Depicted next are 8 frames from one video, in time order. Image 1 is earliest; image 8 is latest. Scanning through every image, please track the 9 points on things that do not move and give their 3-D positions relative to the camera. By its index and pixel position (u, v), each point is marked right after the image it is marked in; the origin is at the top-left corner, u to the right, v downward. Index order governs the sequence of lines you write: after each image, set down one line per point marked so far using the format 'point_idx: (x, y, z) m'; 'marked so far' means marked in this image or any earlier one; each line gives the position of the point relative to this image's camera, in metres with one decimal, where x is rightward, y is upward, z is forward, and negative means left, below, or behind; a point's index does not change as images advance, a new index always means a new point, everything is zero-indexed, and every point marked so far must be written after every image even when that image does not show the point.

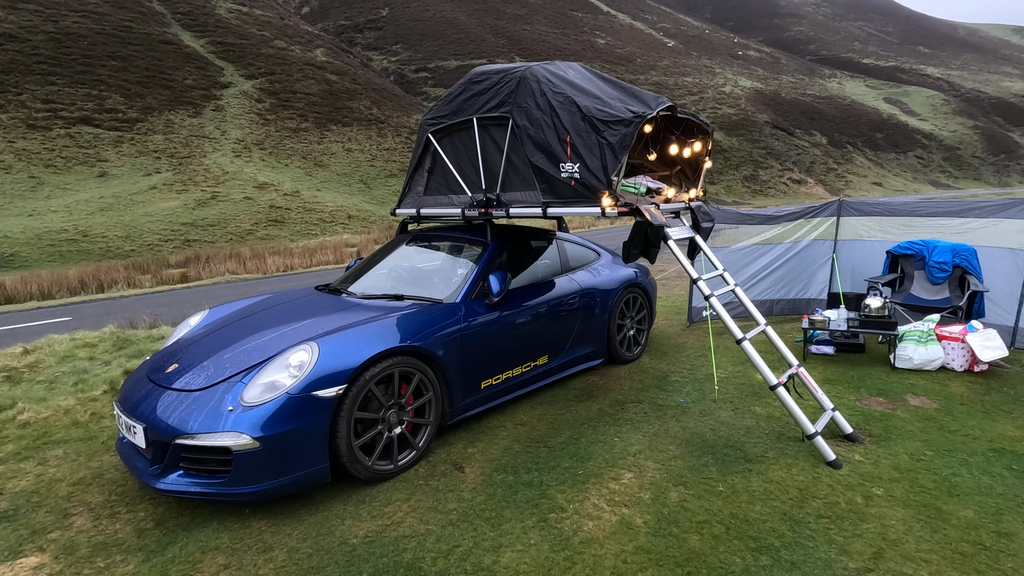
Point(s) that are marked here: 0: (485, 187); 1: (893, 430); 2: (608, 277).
0: (-0.2, +0.7, +3.9) m
1: (+2.4, -0.9, +3.4) m
2: (+0.9, +0.1, +4.9) m
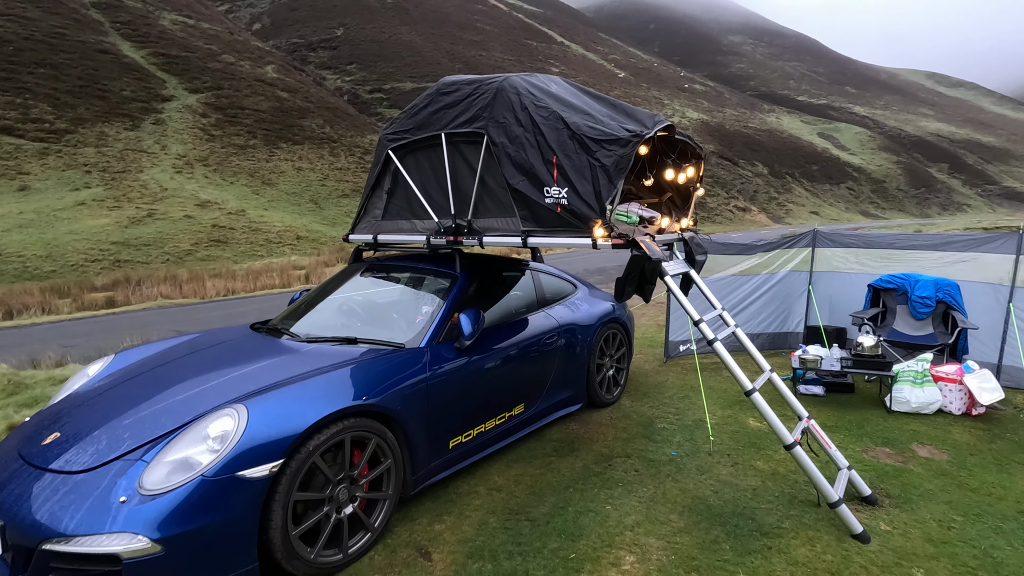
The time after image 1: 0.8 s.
0: (-0.4, +0.5, +3.4) m
1: (+2.3, -1.2, +3.1) m
2: (+0.6, -0.2, +4.5) m
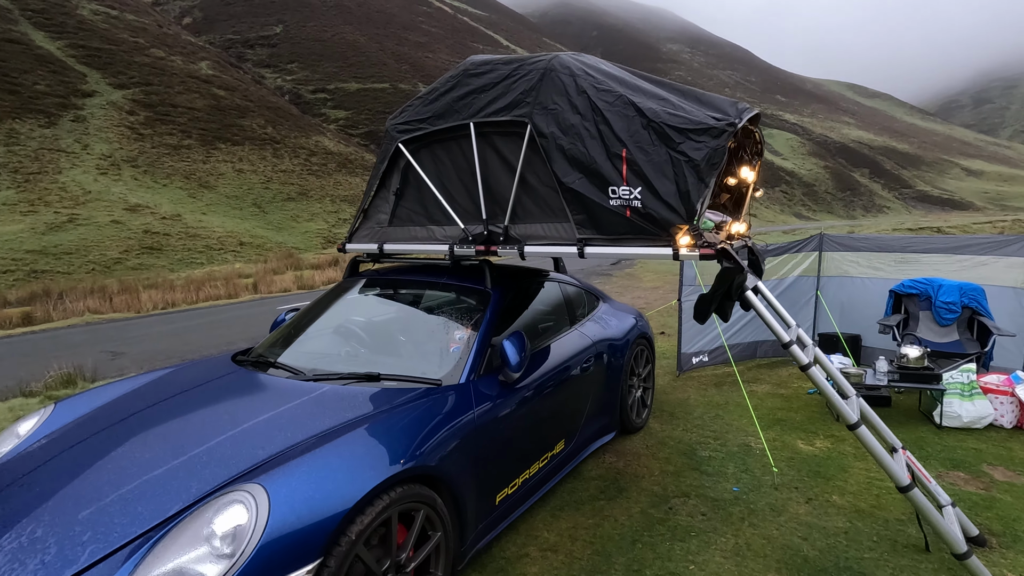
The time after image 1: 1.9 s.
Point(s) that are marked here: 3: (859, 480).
0: (-0.2, +0.4, +2.9) m
1: (+2.6, -1.2, +2.8) m
2: (+0.8, -0.3, +4.0) m
3: (+2.1, -1.2, +3.3) m
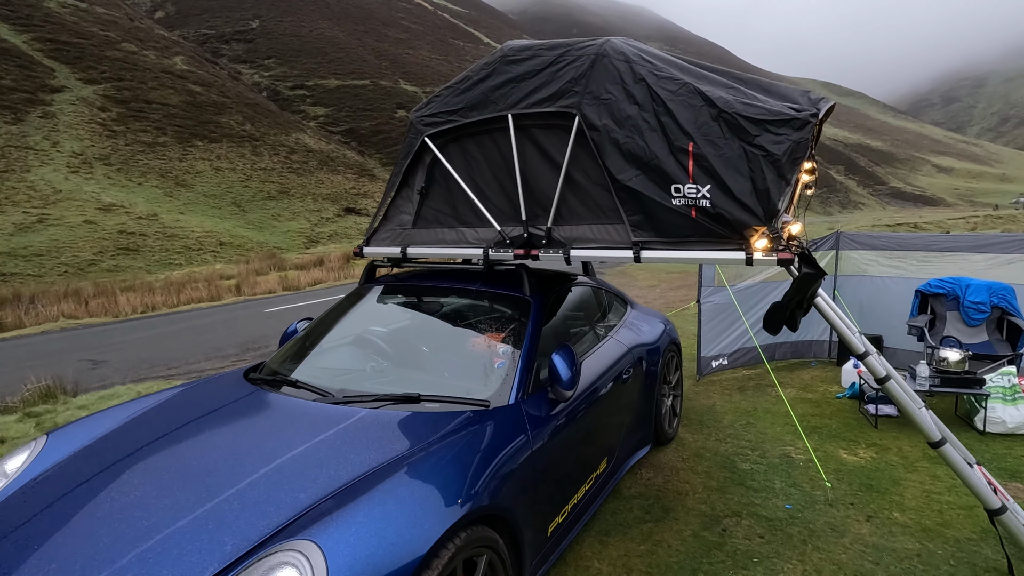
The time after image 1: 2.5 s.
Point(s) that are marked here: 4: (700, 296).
0: (+0.1, +0.3, +2.6) m
1: (+2.8, -1.2, +2.6) m
2: (+1.0, -0.3, +3.8) m
3: (+2.3, -1.2, +3.1) m
4: (+1.9, -0.1, +5.3) m
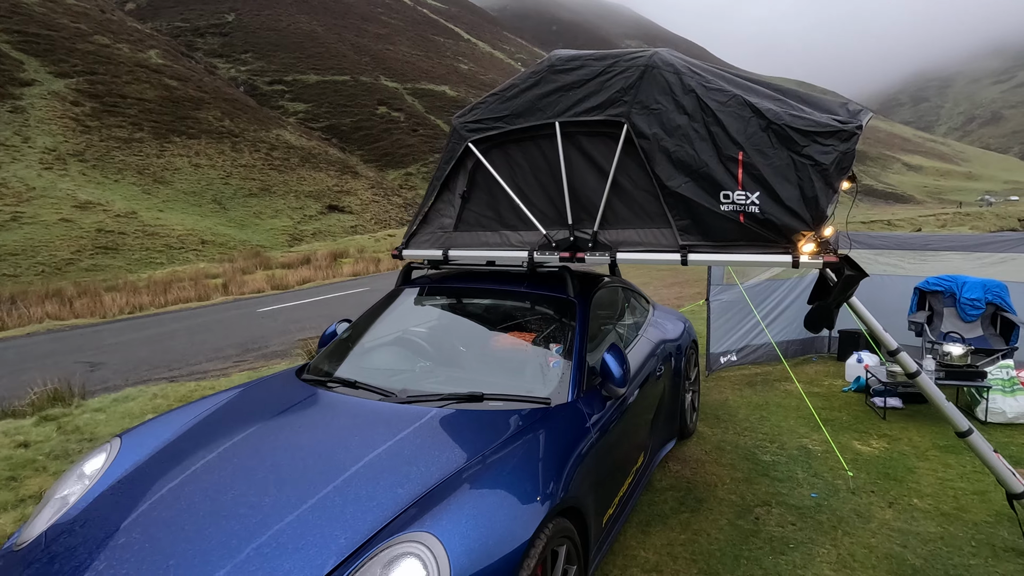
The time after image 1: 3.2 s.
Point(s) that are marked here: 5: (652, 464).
0: (+0.3, +0.3, +2.7) m
1: (+3.1, -1.2, +2.8) m
2: (+1.2, -0.3, +3.9) m
3: (+2.6, -1.2, +3.3) m
4: (+2.0, -0.1, +5.4) m
5: (+0.9, -1.1, +3.3) m
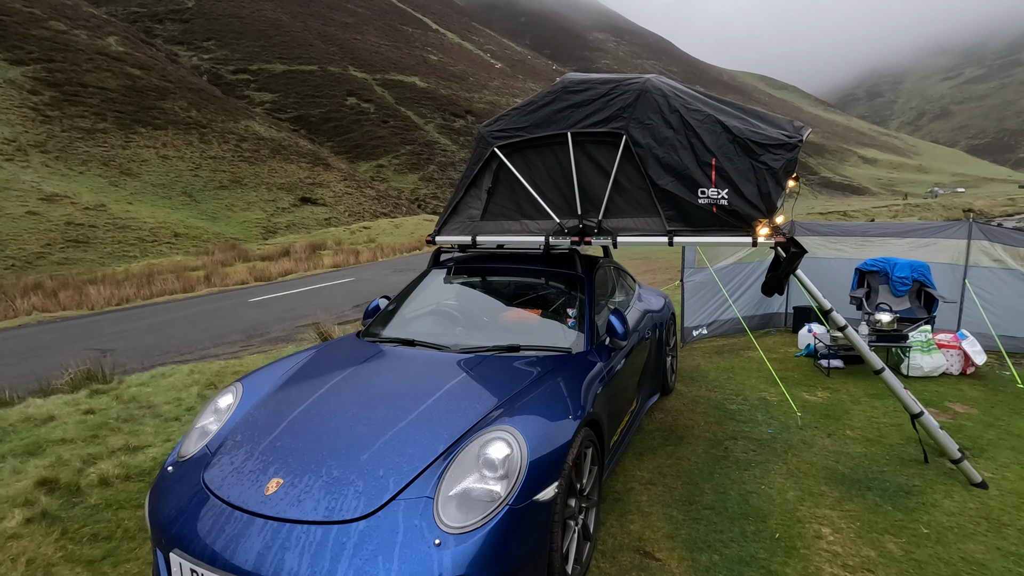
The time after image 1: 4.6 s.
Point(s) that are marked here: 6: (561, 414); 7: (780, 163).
0: (+0.4, +0.5, +3.4) m
1: (+3.2, -1.0, +3.7) m
2: (+1.3, -0.2, +4.7) m
3: (+2.7, -1.0, +4.1) m
4: (+2.0, +0.1, +6.2) m
5: (+1.0, -0.9, +4.1) m
6: (+0.2, -0.6, +2.5) m
7: (+1.5, +0.7, +3.0) m
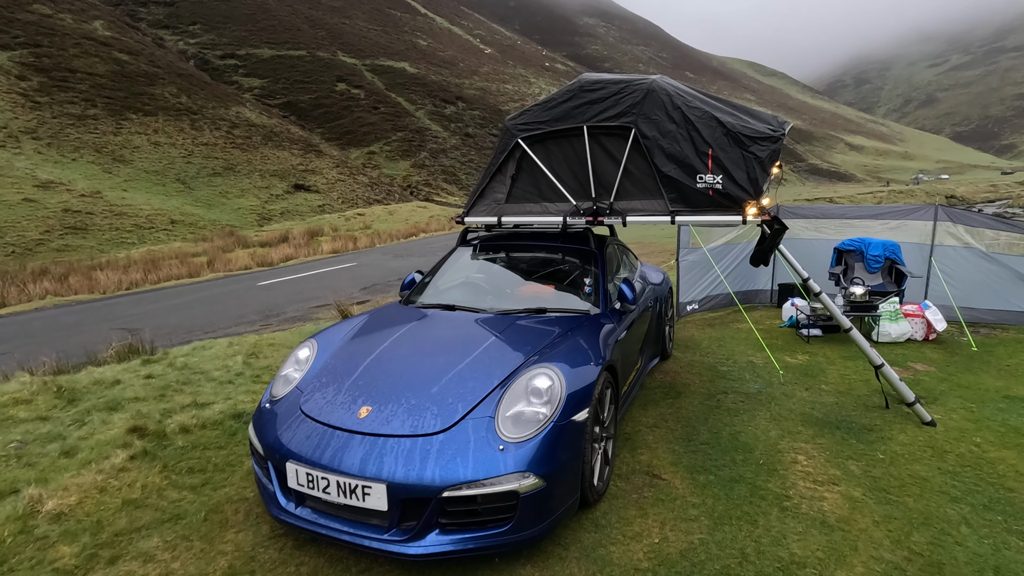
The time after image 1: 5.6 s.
0: (+0.6, +0.7, +3.9) m
1: (+3.4, -0.8, +4.3) m
2: (+1.4, +0.1, +5.2) m
3: (+2.9, -0.8, +4.7) m
4: (+2.1, +0.4, +6.8) m
5: (+1.2, -0.7, +4.7) m
6: (+0.4, -0.4, +3.1) m
7: (+1.7, +0.9, +3.6) m
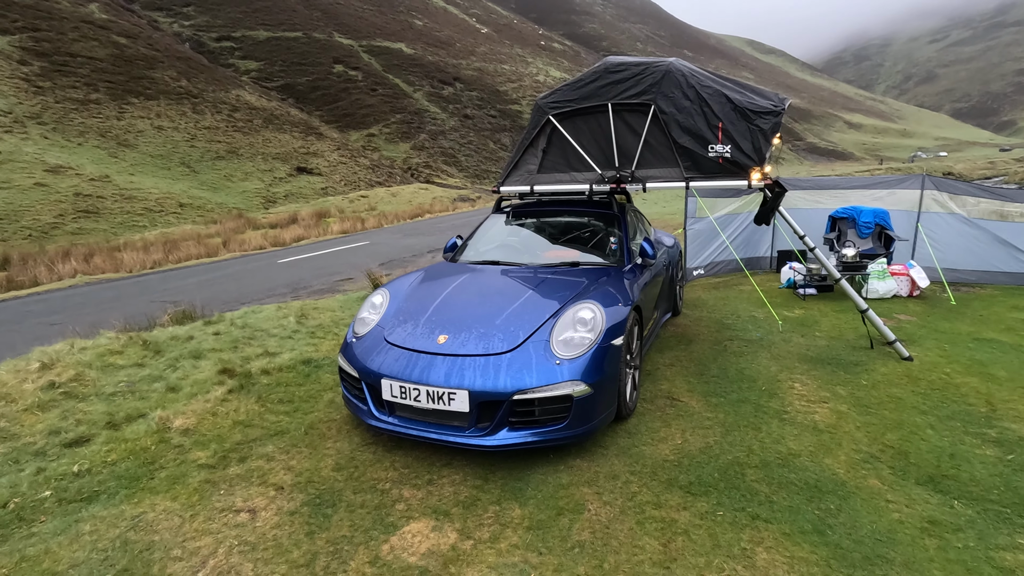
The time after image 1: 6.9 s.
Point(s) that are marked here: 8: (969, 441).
0: (+0.9, +1.0, +4.5) m
1: (+3.7, -0.4, +4.9) m
2: (+1.7, +0.5, +5.8) m
3: (+3.2, -0.4, +5.4) m
4: (+2.4, +0.9, +7.4) m
5: (+1.5, -0.3, +5.3) m
6: (+0.7, -0.1, +3.7) m
7: (+2.0, +1.2, +4.1) m
8: (+2.8, -0.9, +3.2) m
